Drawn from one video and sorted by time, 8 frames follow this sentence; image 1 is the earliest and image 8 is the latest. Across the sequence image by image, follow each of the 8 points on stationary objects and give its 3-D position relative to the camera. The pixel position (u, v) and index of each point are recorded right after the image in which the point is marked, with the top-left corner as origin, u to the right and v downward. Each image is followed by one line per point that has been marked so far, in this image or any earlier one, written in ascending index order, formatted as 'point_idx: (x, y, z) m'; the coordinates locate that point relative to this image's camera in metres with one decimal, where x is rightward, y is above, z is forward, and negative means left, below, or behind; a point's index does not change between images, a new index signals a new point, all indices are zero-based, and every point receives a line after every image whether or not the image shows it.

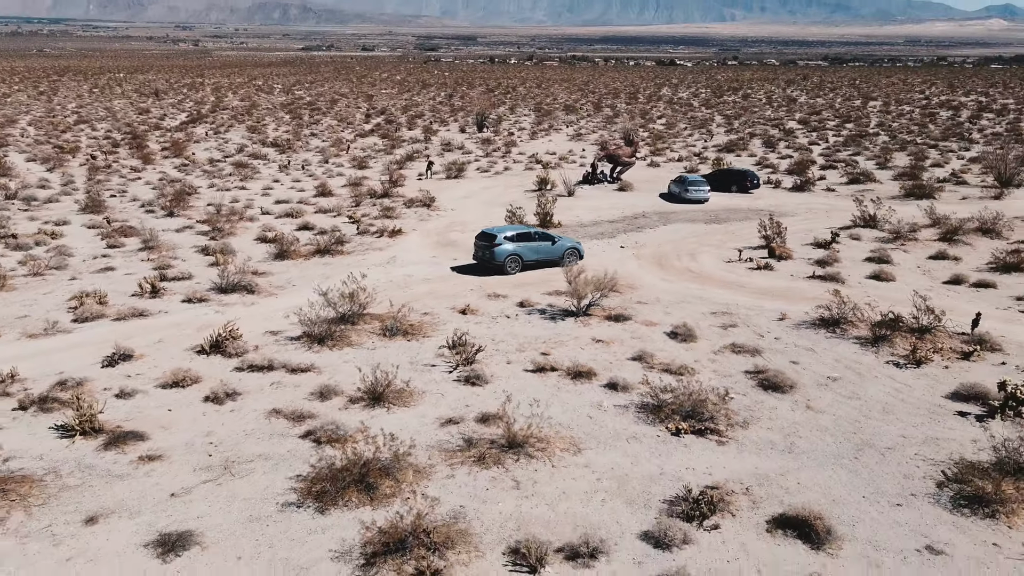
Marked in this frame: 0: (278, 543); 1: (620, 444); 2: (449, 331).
0: (-2.2, -2.3, +7.3) m
1: (+1.2, -1.7, +9.1) m
2: (-1.0, -0.6, +13.0) m
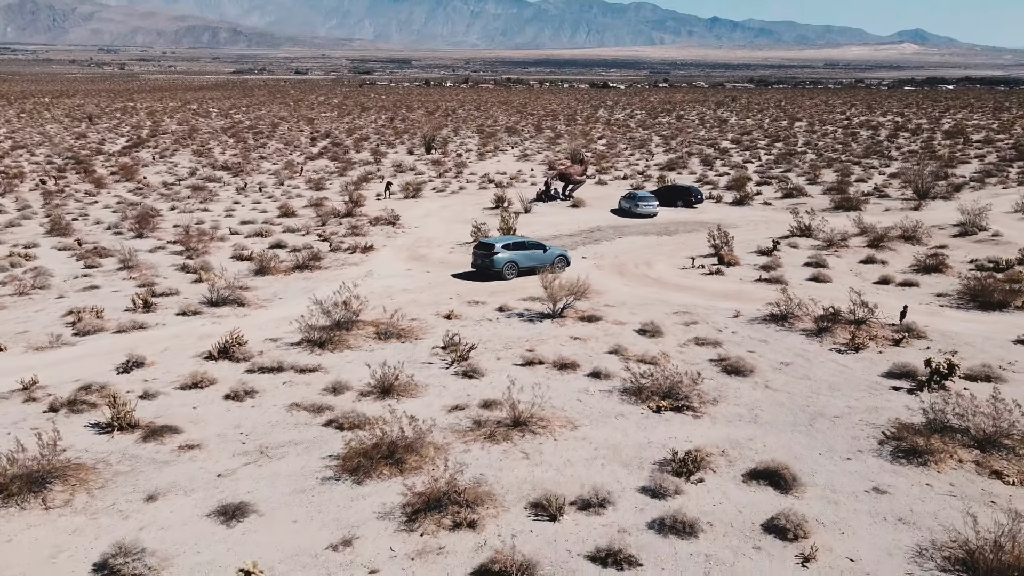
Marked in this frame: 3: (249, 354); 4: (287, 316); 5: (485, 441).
0: (-2.0, -2.3, +8.4) m
1: (+1.3, -1.7, +10.4) m
2: (-1.3, -0.8, +14.2) m
3: (-4.4, -1.1, +13.2) m
4: (-4.3, -0.6, +15.2) m
5: (-0.3, -1.8, +9.7) m
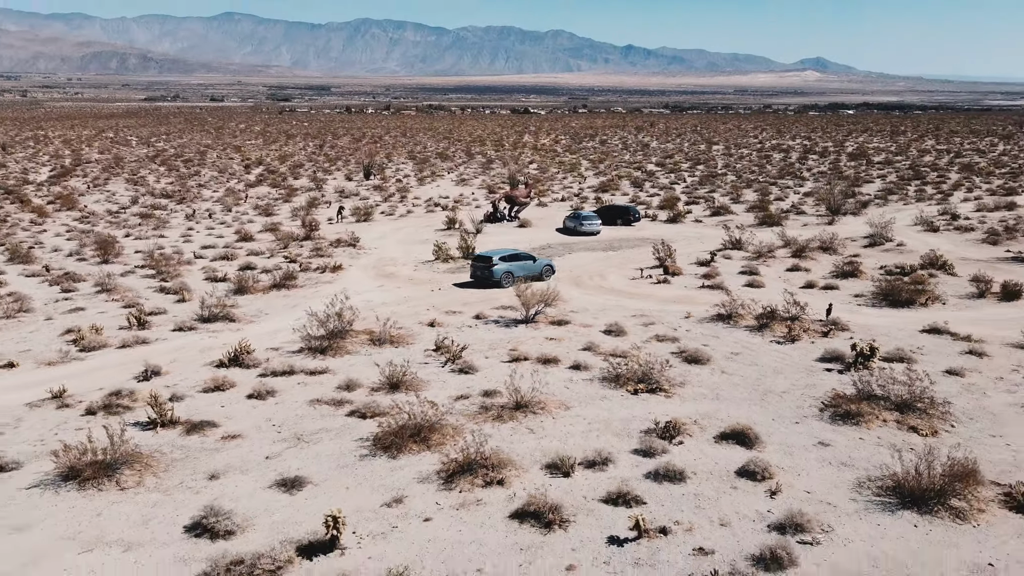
0: (-1.7, -2.3, +9.8) m
1: (+1.3, -1.7, +12.2) m
2: (-1.7, -0.9, +15.7) m
3: (-4.6, -1.3, +14.4) m
4: (-4.7, -0.8, +16.5) m
5: (-0.2, -1.8, +11.3) m
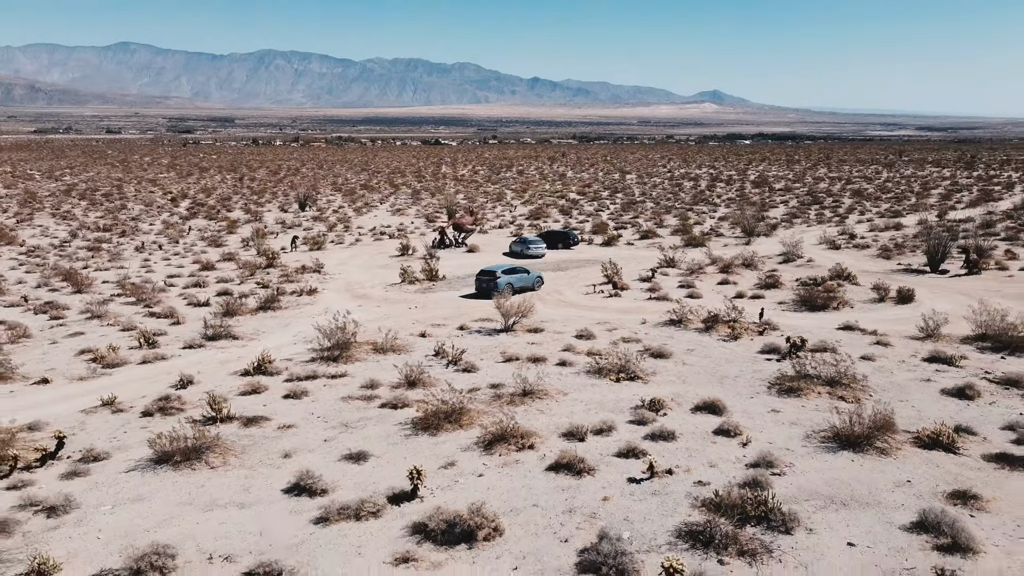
0: (-1.4, -2.4, +11.9) m
1: (+1.4, -1.8, +14.6) m
2: (-1.9, -1.2, +17.8) m
3: (-4.7, -1.6, +16.2) m
4: (-5.1, -1.2, +18.2) m
5: (0.0, -1.9, +13.5) m
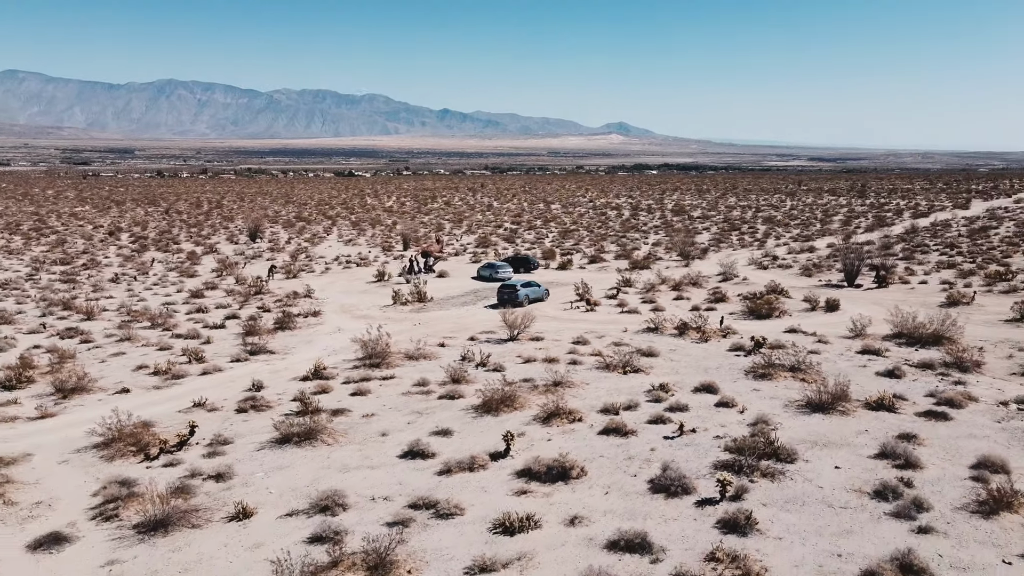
0: (-0.4, -2.5, +14.8) m
1: (+2.0, -2.0, +17.8) m
2: (-1.6, -1.6, +20.7) m
3: (-4.2, -2.0, +18.8) m
4: (-4.8, -1.7, +20.8) m
5: (+0.7, -2.1, +16.6) m
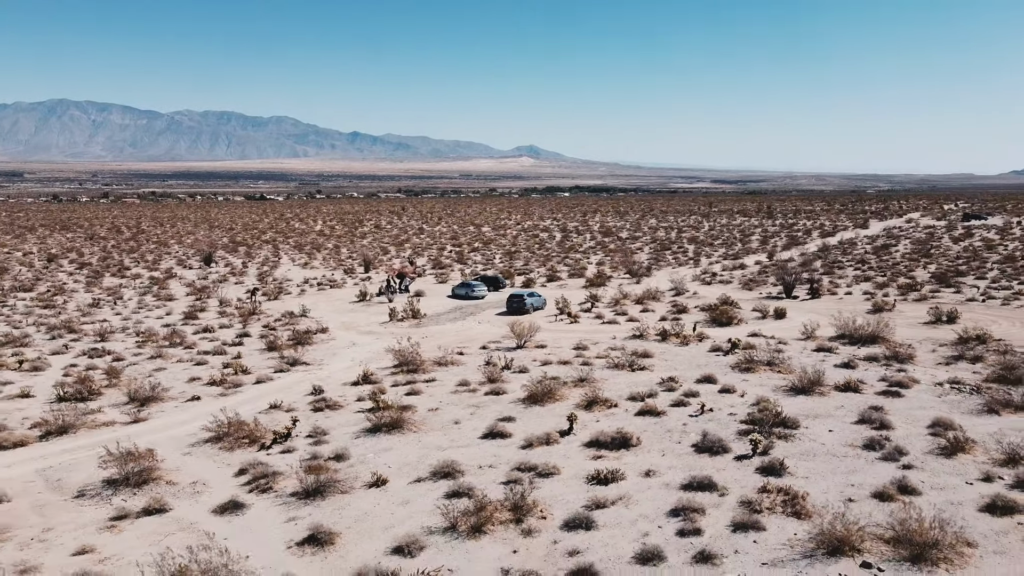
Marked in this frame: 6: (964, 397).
0: (+0.7, -2.8, +17.8) m
1: (+2.8, -2.3, +21.1) m
2: (-1.2, -2.1, +23.5) m
3: (-3.6, -2.4, +21.3) m
4: (-4.3, -2.2, +23.3) m
5: (+1.6, -2.4, +19.7) m
6: (+10.6, -2.5, +18.7) m
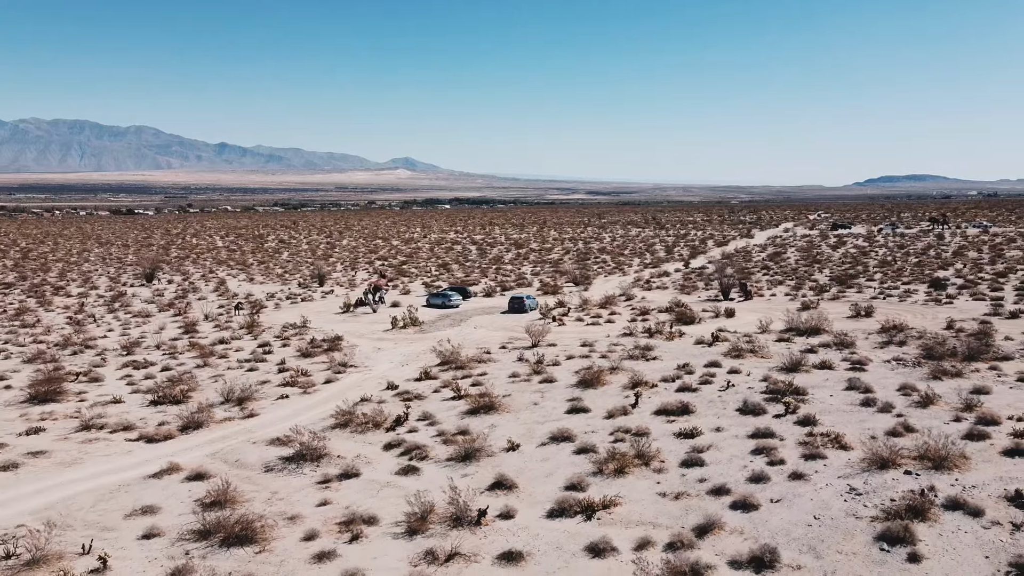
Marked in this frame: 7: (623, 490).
0: (+2.4, -2.9, +21.8) m
1: (+3.9, -2.4, +25.3) m
2: (-0.3, -2.3, +27.1) m
3: (-2.3, -2.7, +24.6) m
4: (-3.4, -2.5, +26.5) m
5: (+3.0, -2.5, +23.8) m
6: (+12.0, -2.4, +24.1) m
7: (+2.1, -3.7, +14.8) m
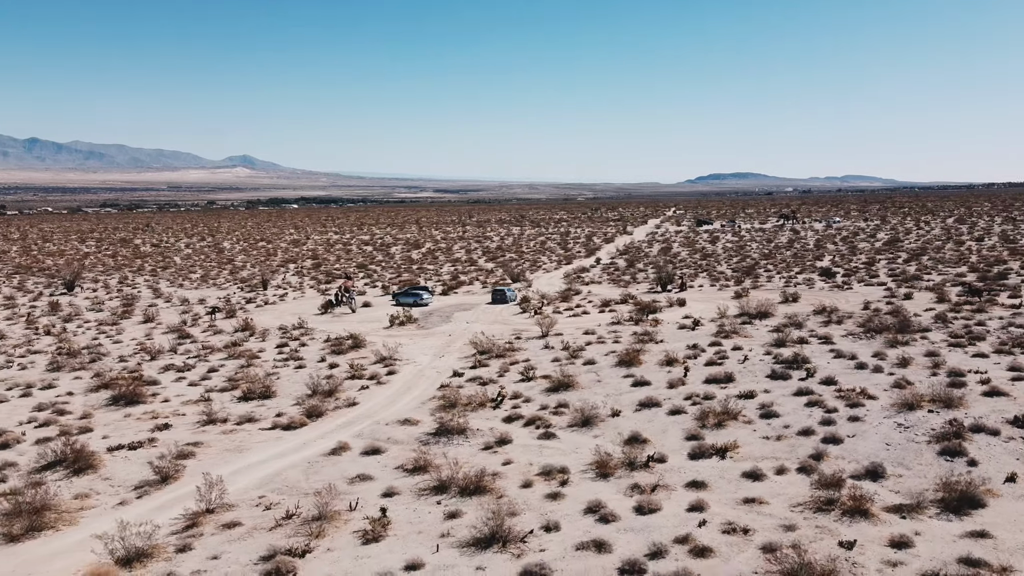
0: (+4.3, -2.6, +25.8) m
1: (+5.1, -2.1, +29.6) m
2: (+0.6, -2.2, +30.6) m
3: (-0.9, -2.6, +27.8) m
4: (-2.3, -2.4, +29.4) m
5: (+4.5, -2.3, +28.0) m
6: (+13.3, -2.0, +29.9) m
7: (+5.2, -3.5, +18.9) m
